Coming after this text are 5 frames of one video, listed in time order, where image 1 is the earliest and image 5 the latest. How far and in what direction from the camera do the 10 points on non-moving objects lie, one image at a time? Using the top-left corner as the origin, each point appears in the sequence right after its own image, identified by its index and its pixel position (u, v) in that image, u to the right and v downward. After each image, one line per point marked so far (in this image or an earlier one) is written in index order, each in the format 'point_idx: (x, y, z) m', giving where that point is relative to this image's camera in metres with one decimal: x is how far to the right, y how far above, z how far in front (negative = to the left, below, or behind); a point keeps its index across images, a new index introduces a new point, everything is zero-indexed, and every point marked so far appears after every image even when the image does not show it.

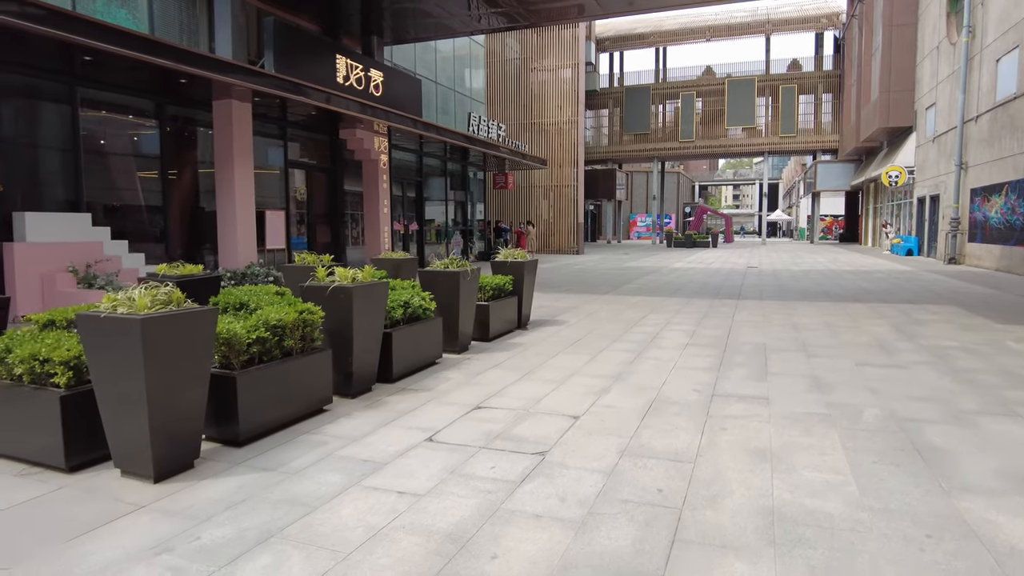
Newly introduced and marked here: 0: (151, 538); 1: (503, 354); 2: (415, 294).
0: (-1.5, -1.0, +2.7) m
1: (-0.1, -0.6, +6.4) m
2: (-0.8, 0.0, +5.8) m
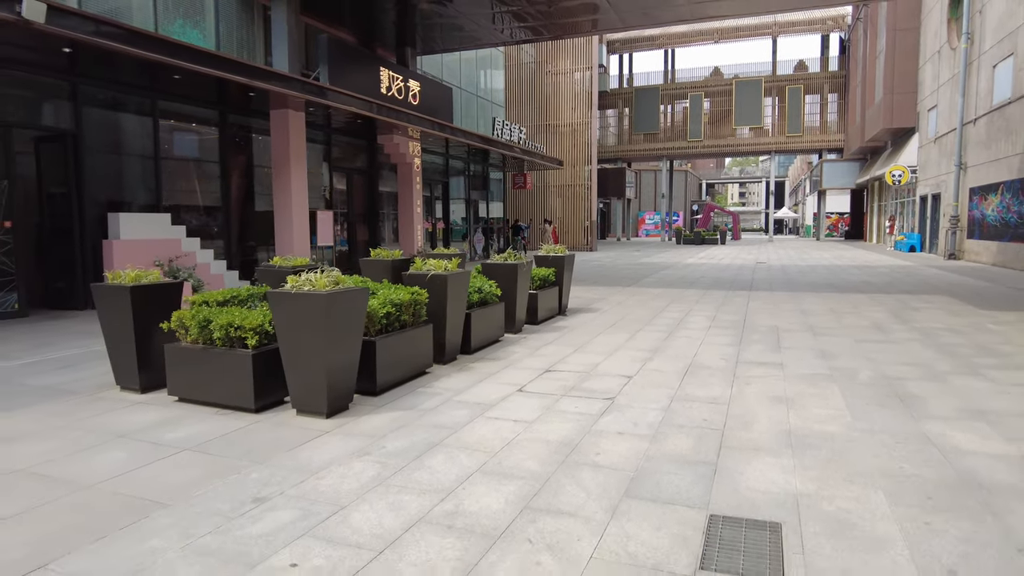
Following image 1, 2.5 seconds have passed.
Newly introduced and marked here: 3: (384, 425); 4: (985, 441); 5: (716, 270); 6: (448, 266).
0: (-0.9, -0.9, +3.8) m
1: (+0.5, -0.5, +7.6) m
2: (-0.3, +0.1, +6.9) m
3: (-0.8, -0.9, +4.2) m
4: (+2.6, -0.9, +3.7) m
5: (+5.6, +0.5, +17.9) m
6: (-0.6, +0.2, +6.1) m
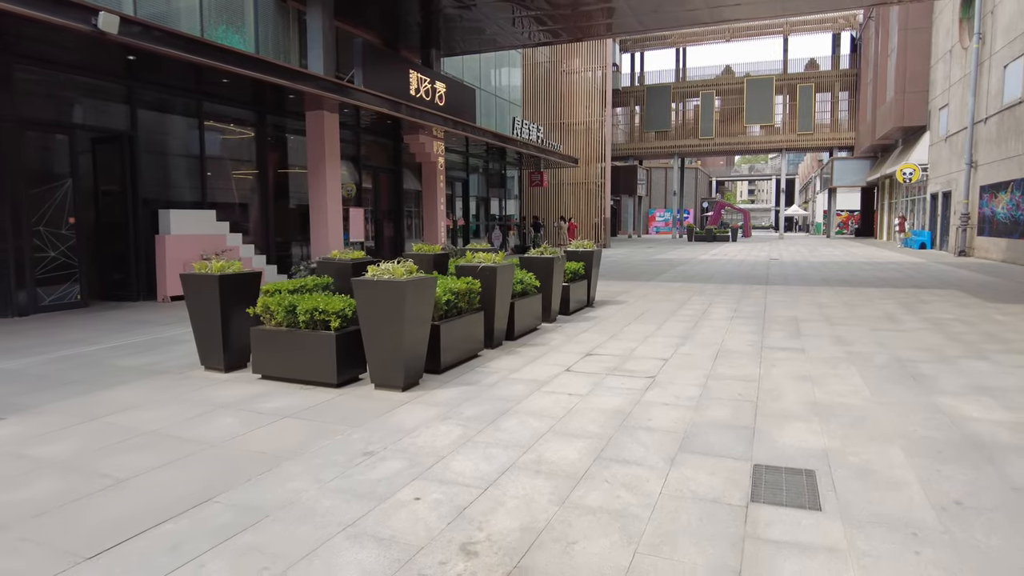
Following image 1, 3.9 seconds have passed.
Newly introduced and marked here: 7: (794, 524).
0: (-0.5, -0.8, +4.4) m
1: (+0.9, -0.4, +8.1) m
2: (+0.2, +0.2, +7.4) m
3: (-0.4, -0.8, +4.7) m
4: (+3.0, -0.8, +4.2) m
5: (+6.1, +0.6, +18.4) m
6: (-0.2, +0.3, +6.6) m
7: (+1.2, -1.0, +2.7) m
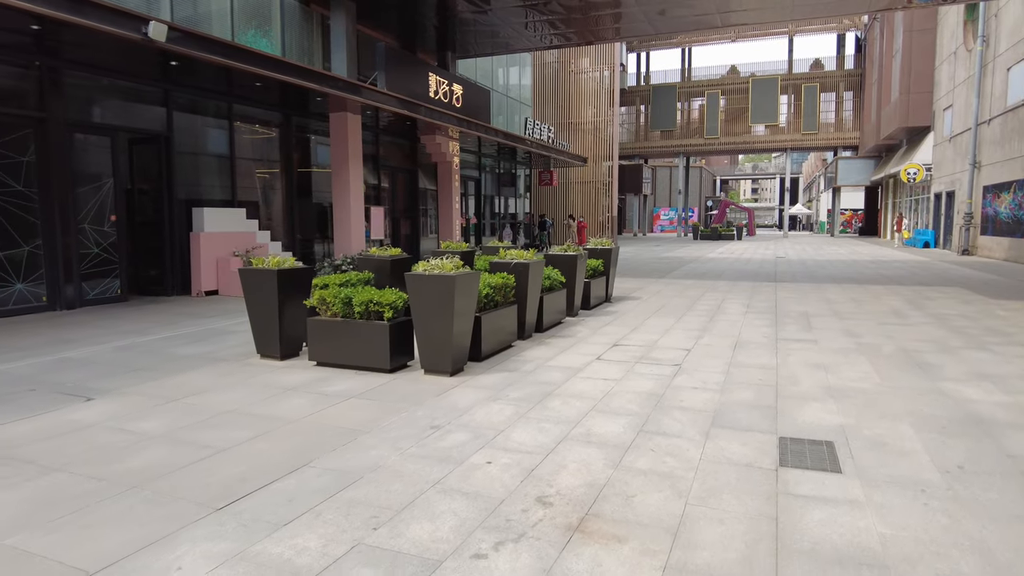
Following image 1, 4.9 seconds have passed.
0: (-0.2, -0.8, +4.8) m
1: (+1.2, -0.4, +8.5) m
2: (+0.5, +0.2, +7.9) m
3: (-0.1, -0.7, +5.2) m
4: (+3.3, -0.7, +4.6) m
5: (+6.5, +0.7, +18.8) m
6: (+0.2, +0.4, +7.1) m
7: (+1.5, -0.9, +3.2) m
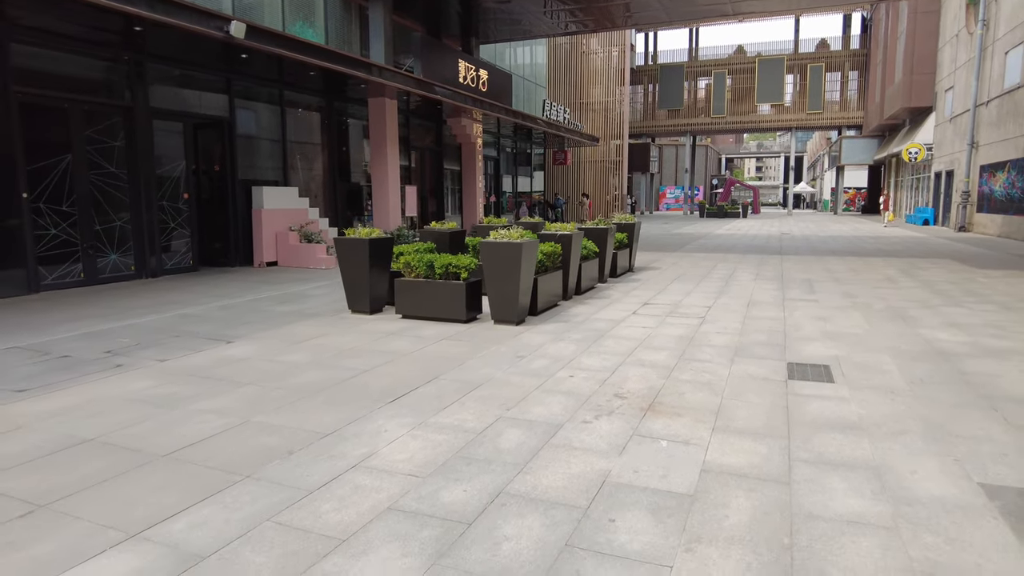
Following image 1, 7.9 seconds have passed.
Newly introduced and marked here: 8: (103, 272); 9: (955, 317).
0: (+0.3, -0.4, +6.0) m
1: (+1.8, +0.1, +9.7) m
2: (+1.0, +0.6, +9.0) m
3: (+0.4, -0.4, +6.3) m
4: (+3.9, -0.4, +5.8) m
5: (+7.1, +1.5, +19.9) m
6: (+0.7, +0.8, +8.2) m
7: (+2.0, -0.7, +4.3) m
8: (-6.2, +0.3, +9.9) m
9: (+4.5, -0.3, +6.6) m
